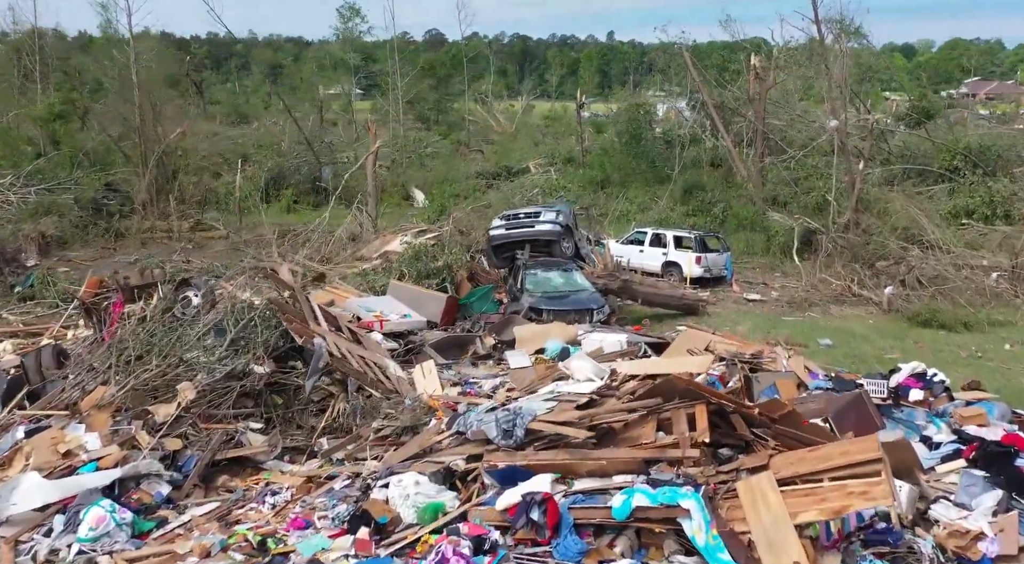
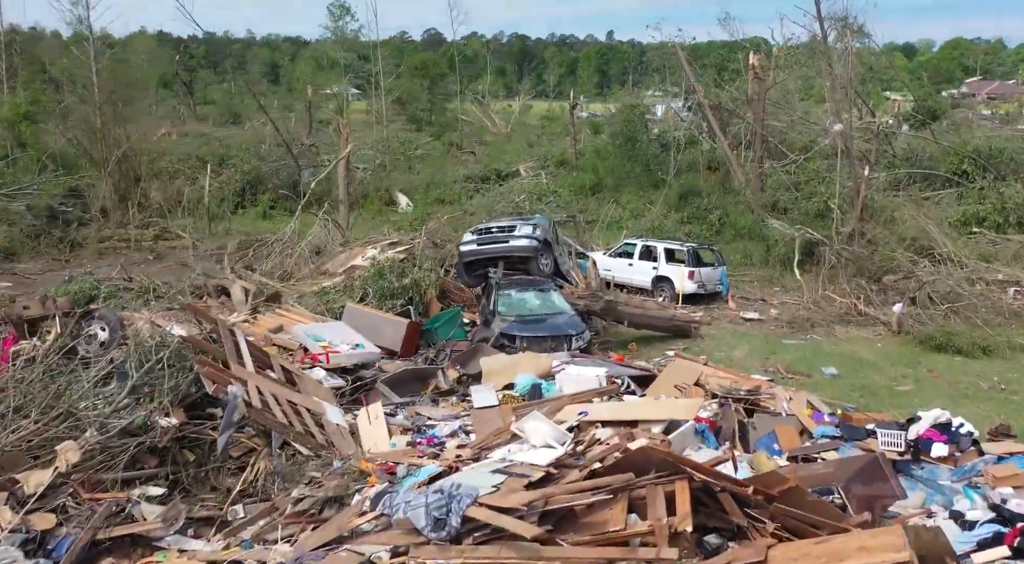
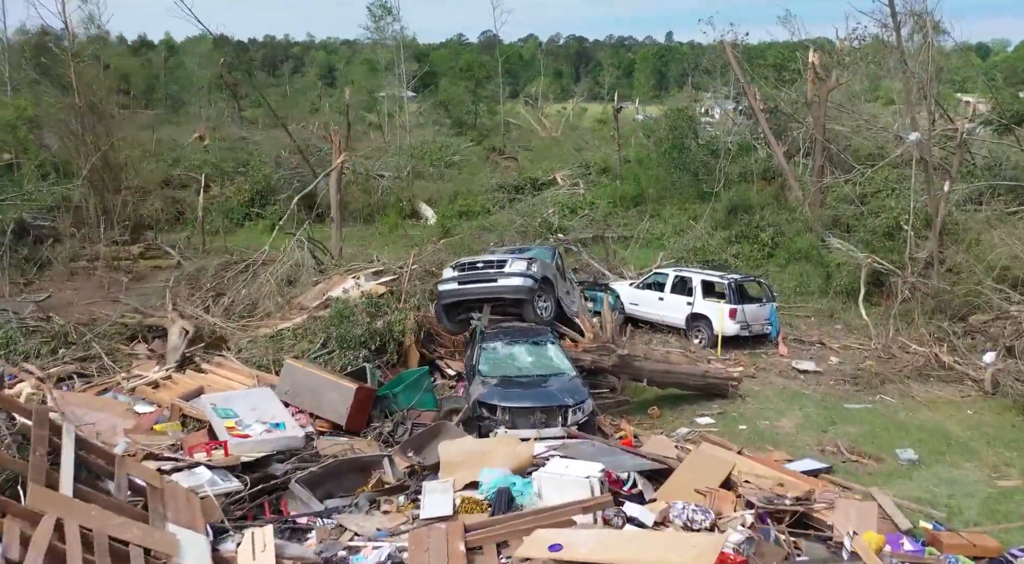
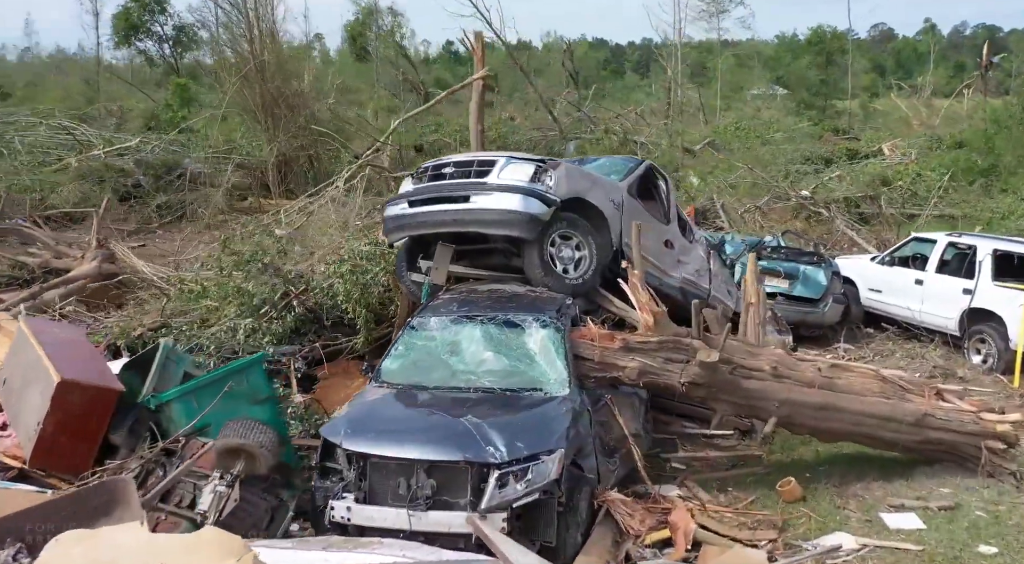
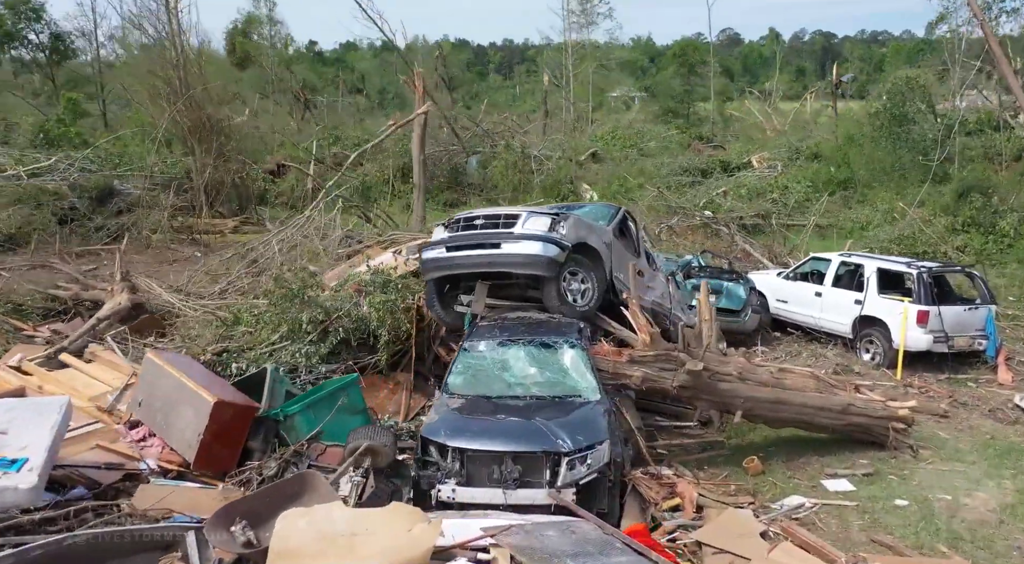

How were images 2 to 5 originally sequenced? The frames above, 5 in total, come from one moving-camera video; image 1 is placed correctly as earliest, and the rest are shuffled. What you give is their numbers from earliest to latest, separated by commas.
2, 3, 5, 4
